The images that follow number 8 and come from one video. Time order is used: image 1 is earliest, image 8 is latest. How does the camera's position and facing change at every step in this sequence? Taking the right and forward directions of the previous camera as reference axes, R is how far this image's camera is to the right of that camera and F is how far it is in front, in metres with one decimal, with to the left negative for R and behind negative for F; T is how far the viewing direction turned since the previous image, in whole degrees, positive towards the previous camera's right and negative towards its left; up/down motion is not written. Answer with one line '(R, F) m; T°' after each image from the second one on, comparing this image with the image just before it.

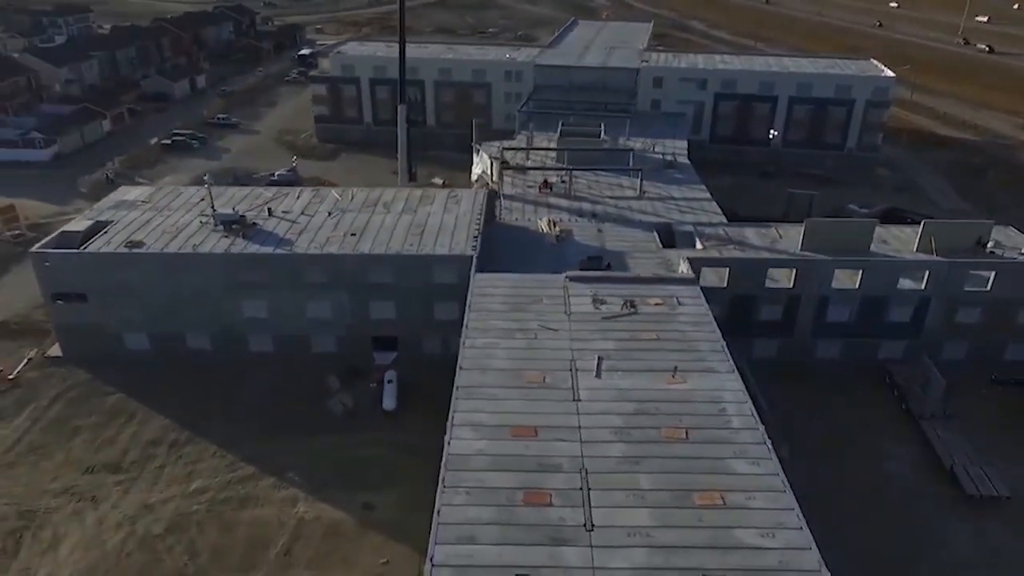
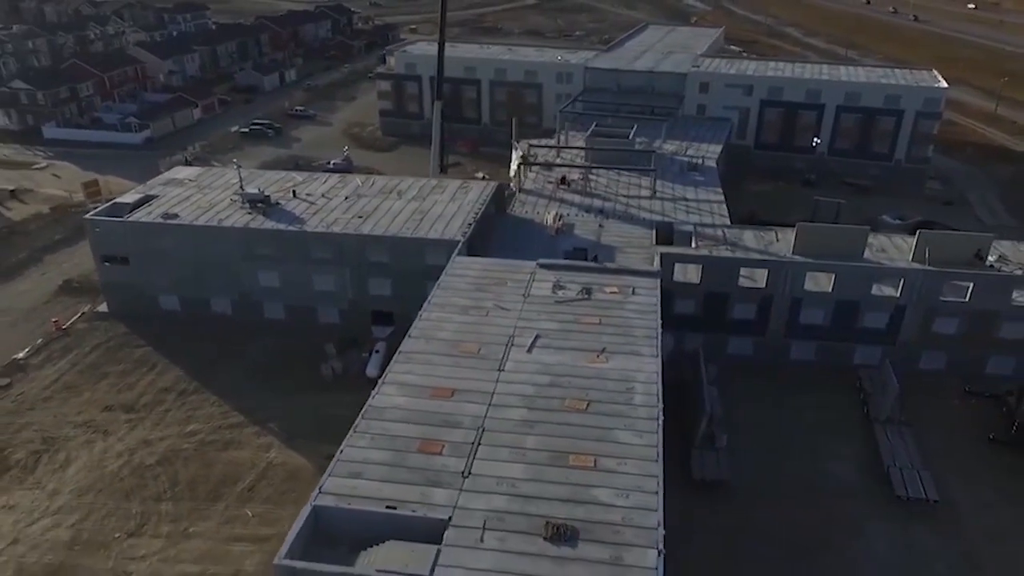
(+4.3, -1.6) m; -7°
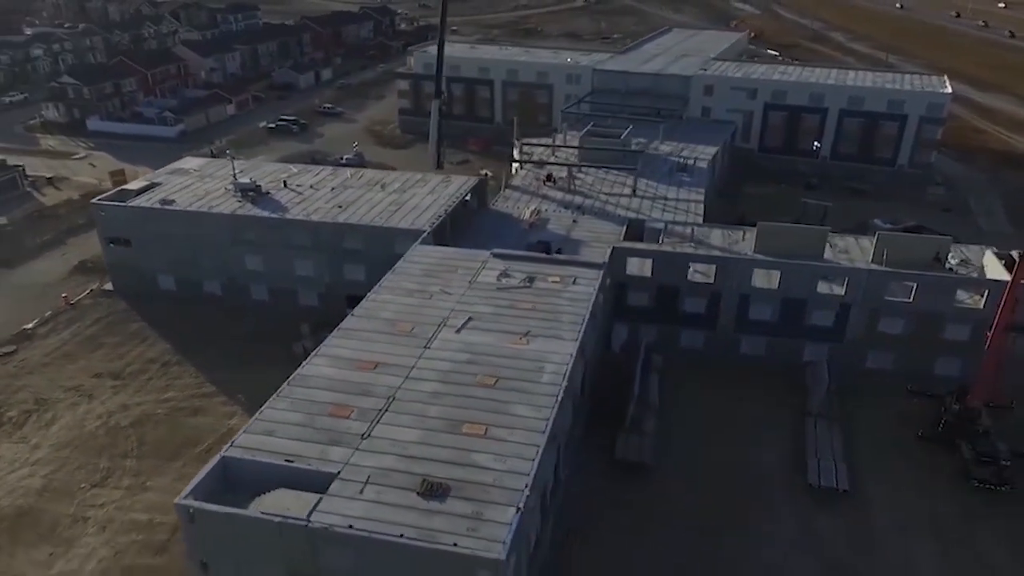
(+3.6, -1.4) m; -4°
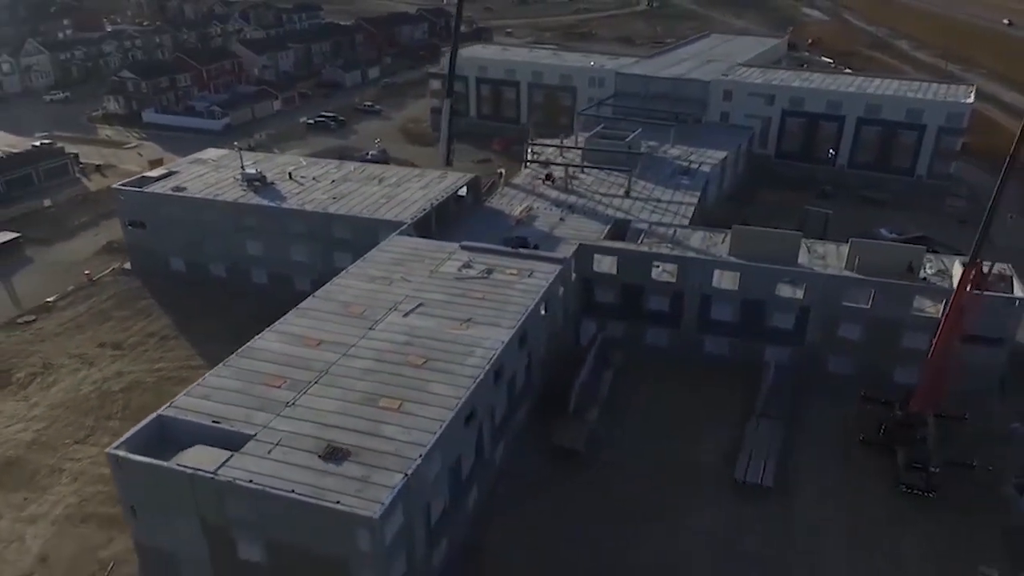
(+3.7, -1.1) m; -5°
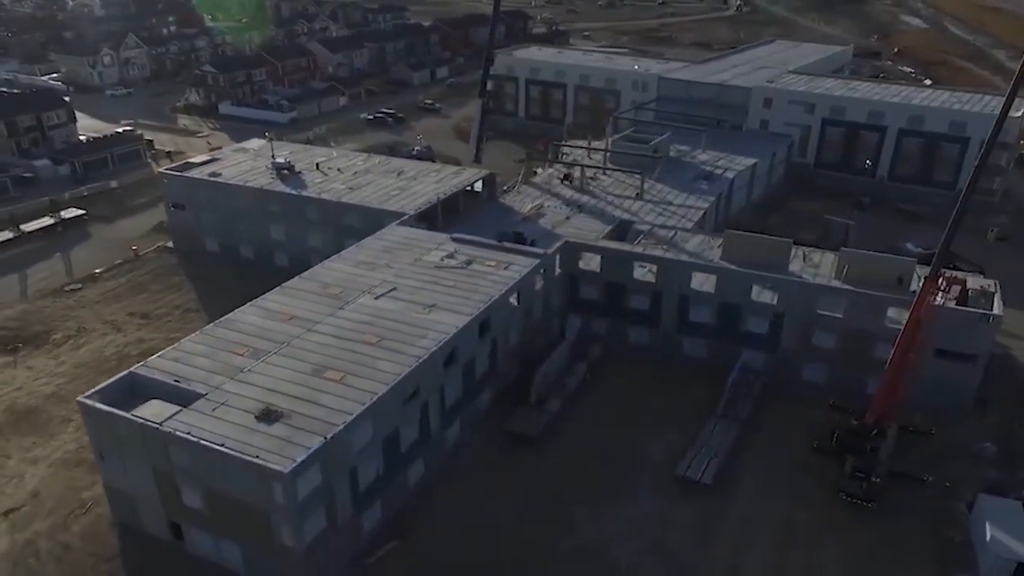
(+4.1, -1.0) m; -6°
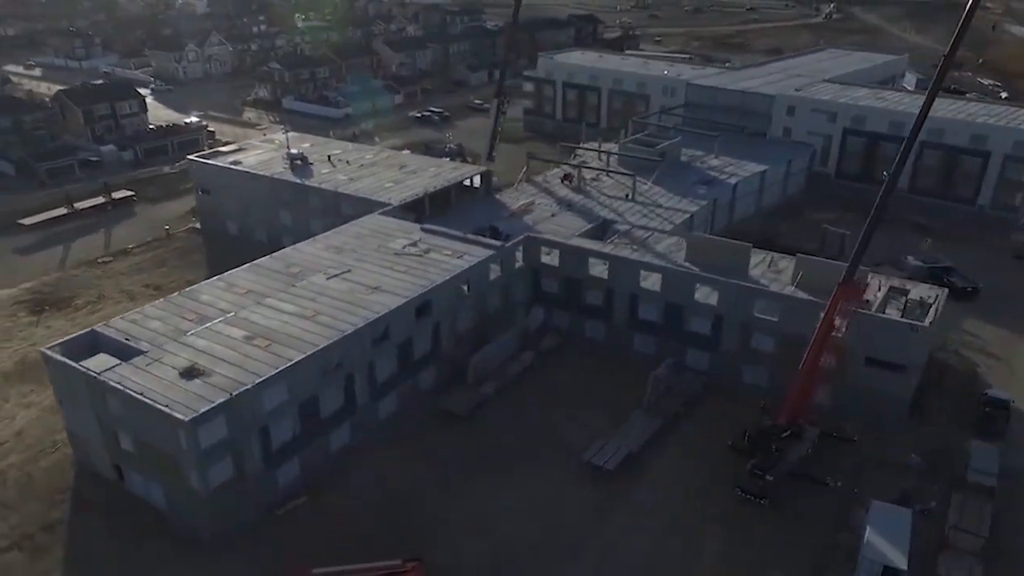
(+5.3, -1.3) m; -7°
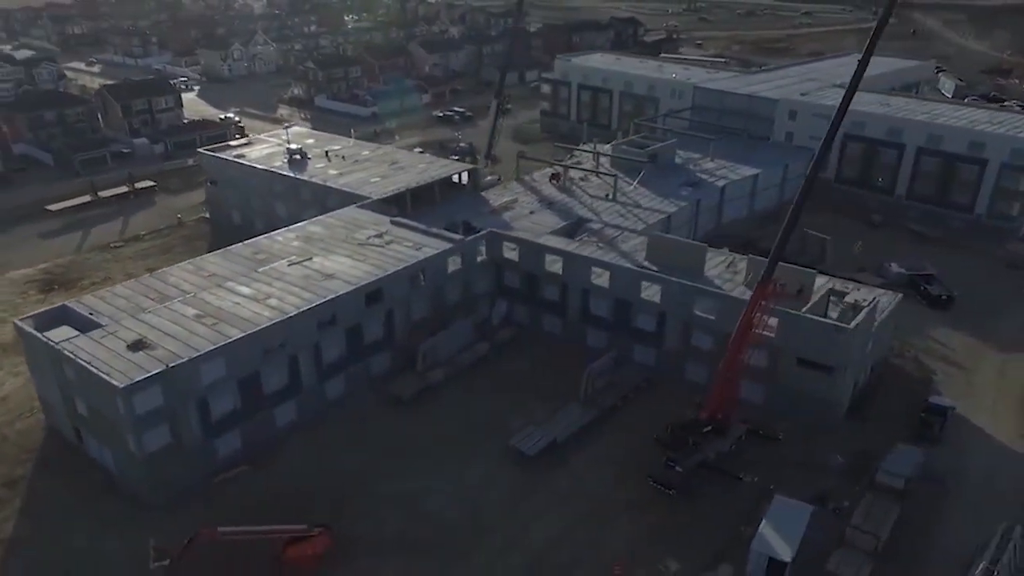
(+4.1, -1.0) m; -4°
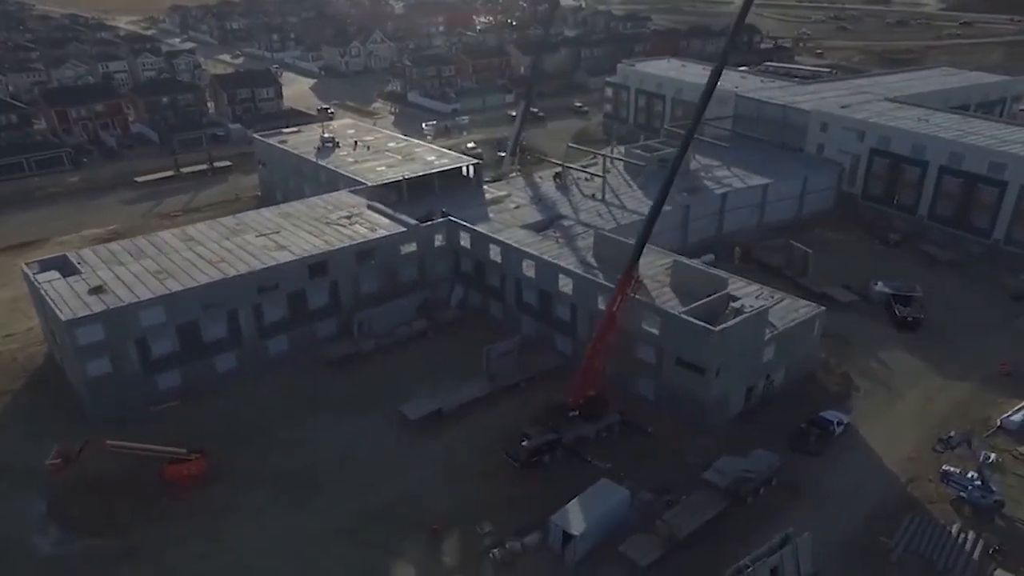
(+8.9, -1.5) m; -11°
